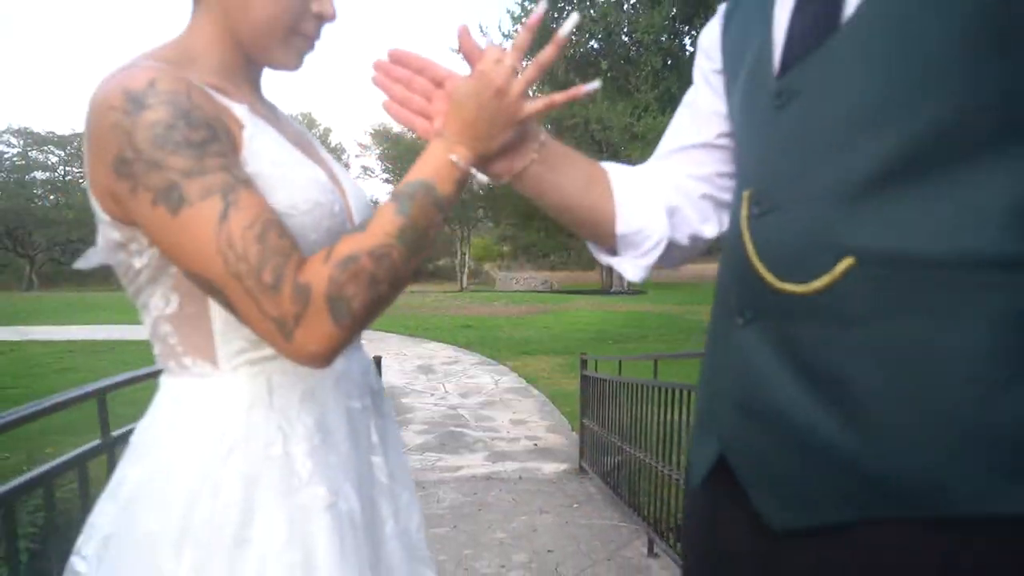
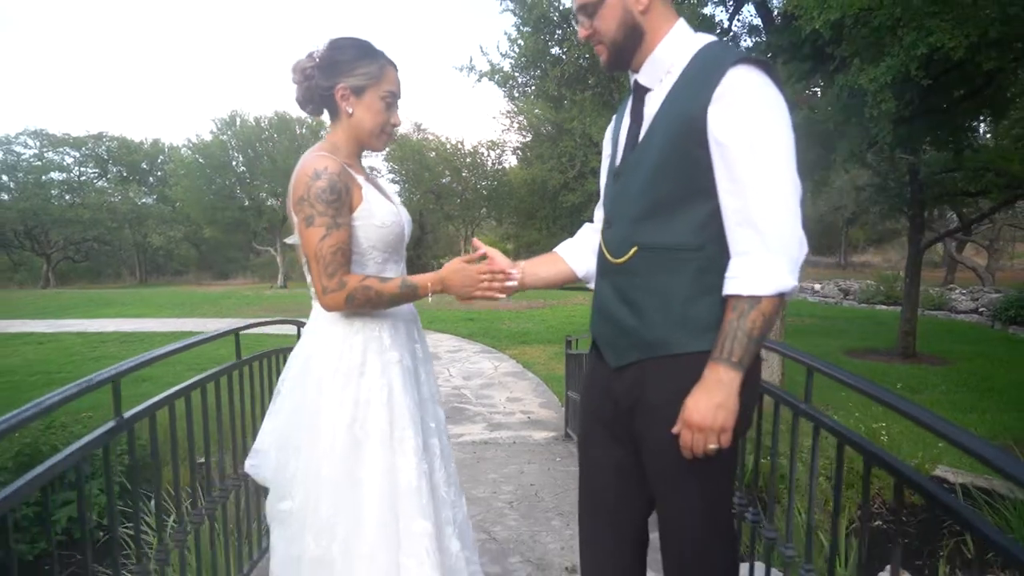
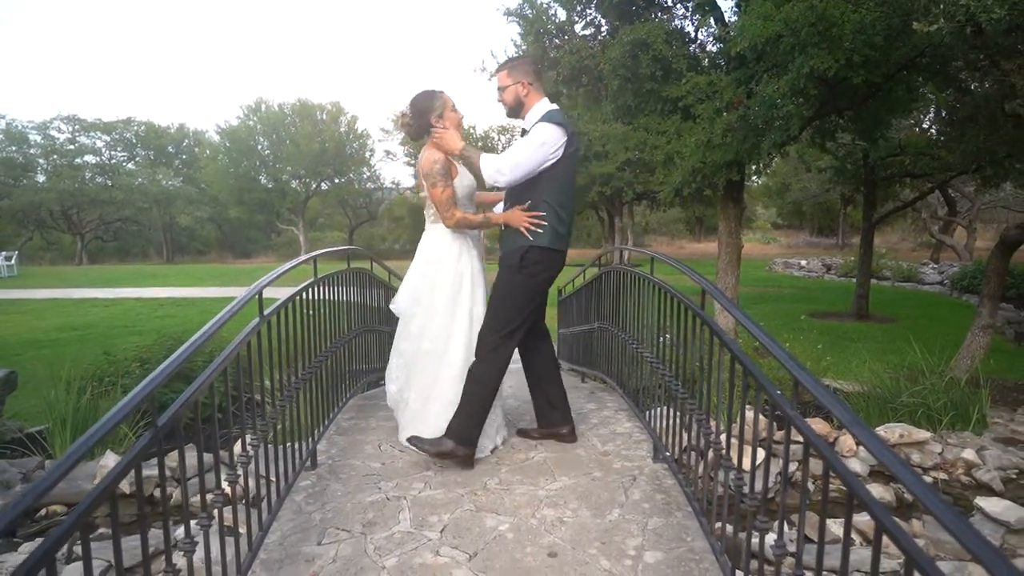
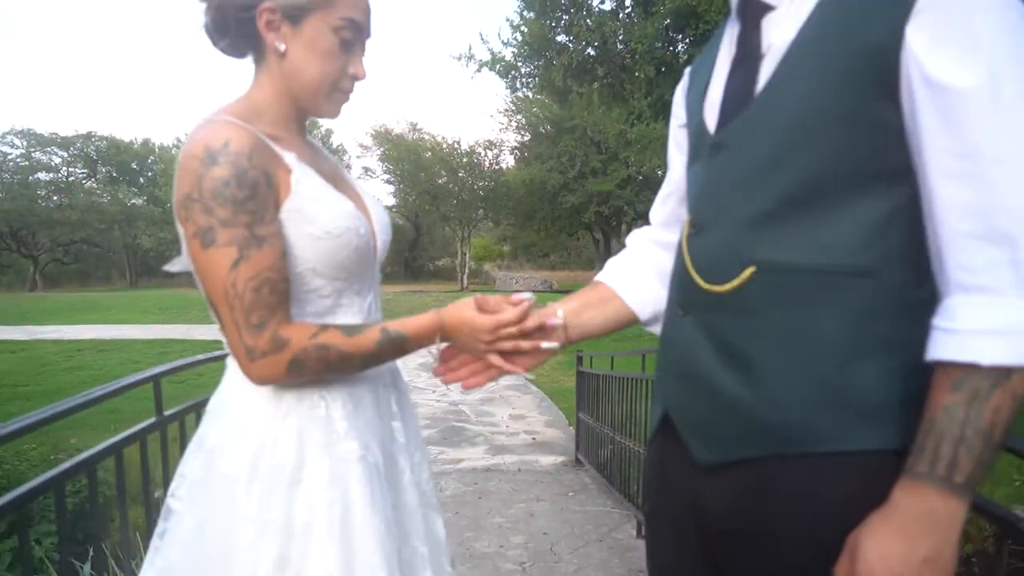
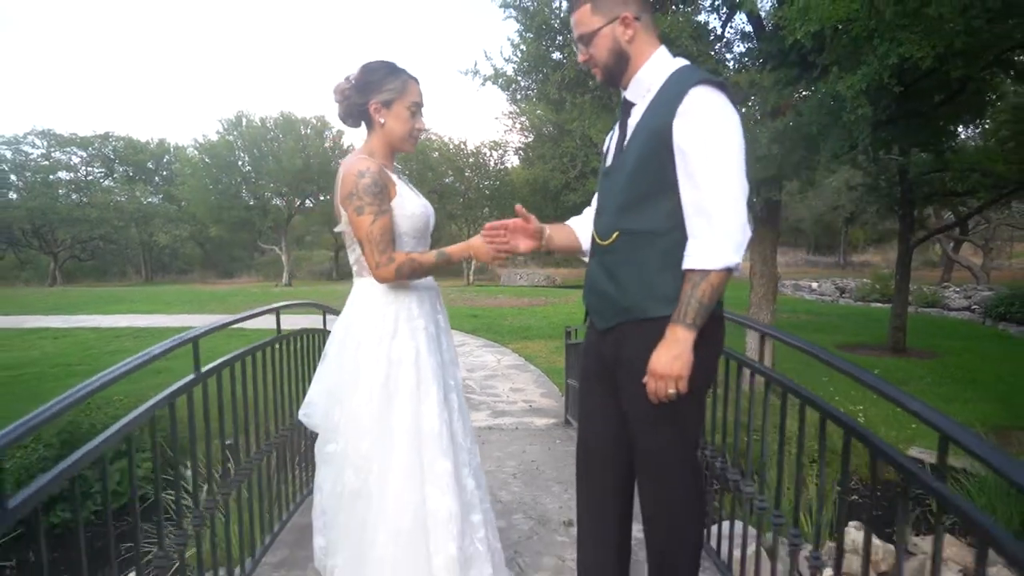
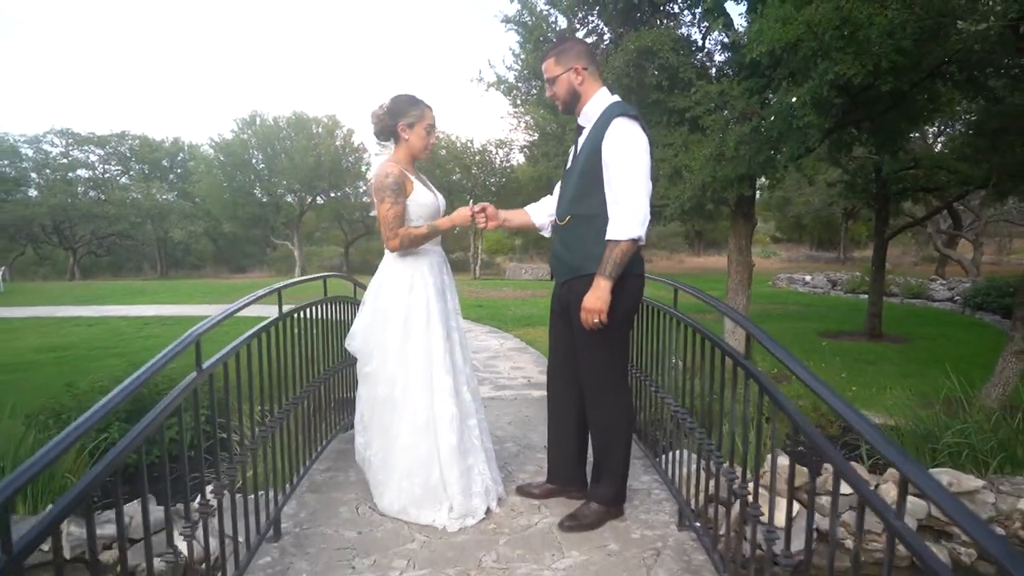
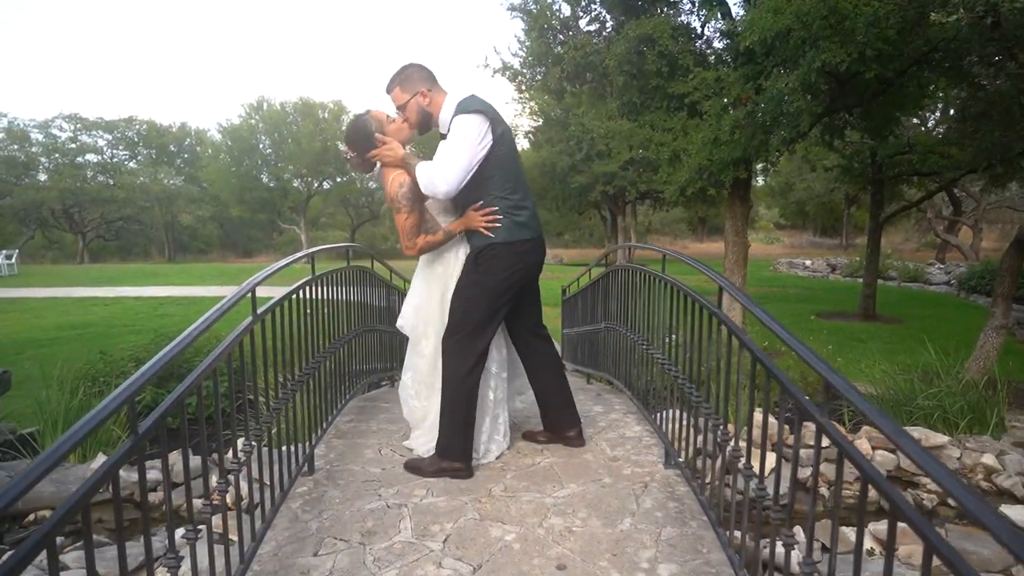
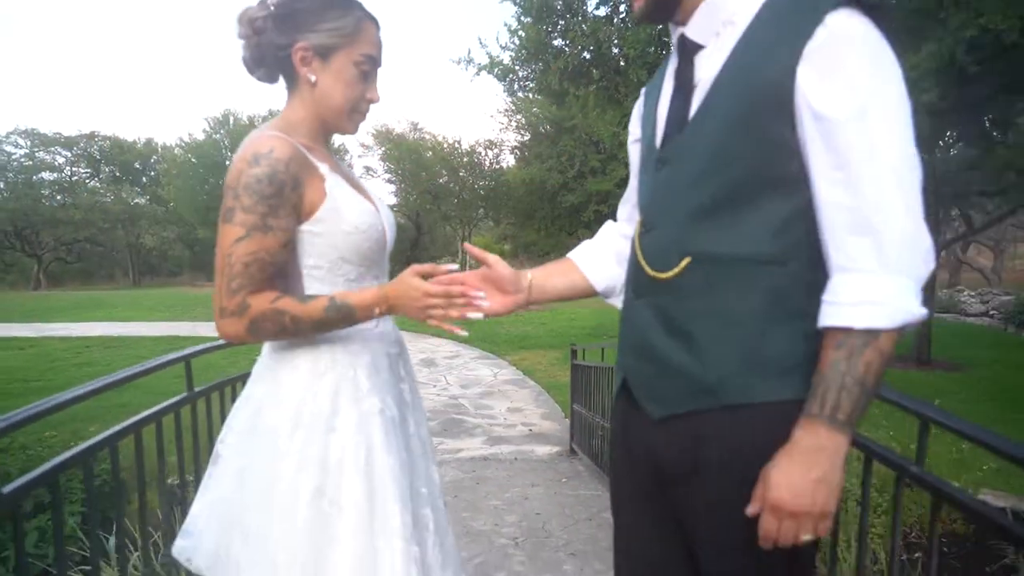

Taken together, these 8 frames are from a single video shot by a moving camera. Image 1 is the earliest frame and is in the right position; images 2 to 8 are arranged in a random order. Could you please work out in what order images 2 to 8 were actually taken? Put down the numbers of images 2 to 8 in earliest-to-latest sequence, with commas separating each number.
4, 8, 2, 5, 6, 3, 7
